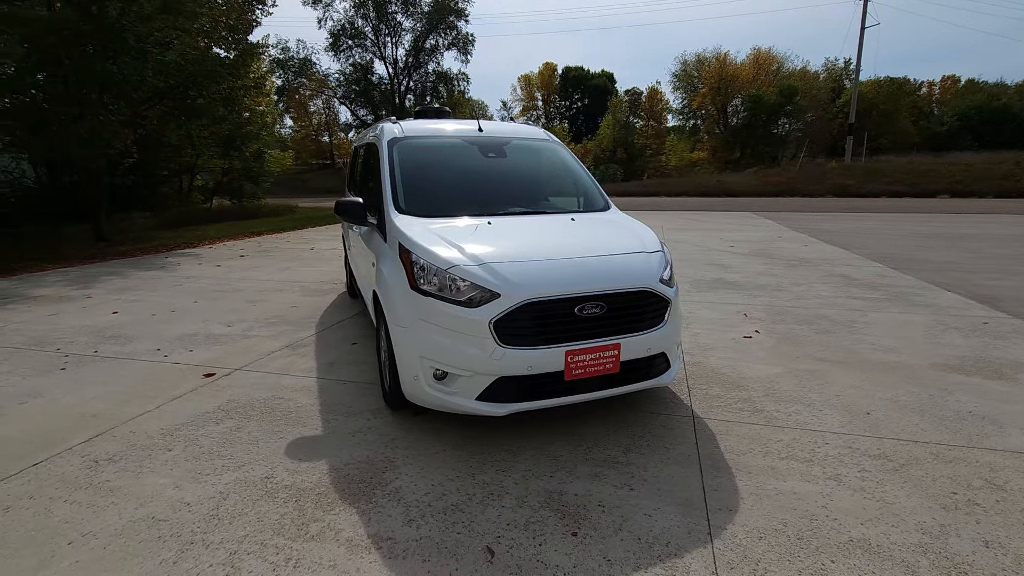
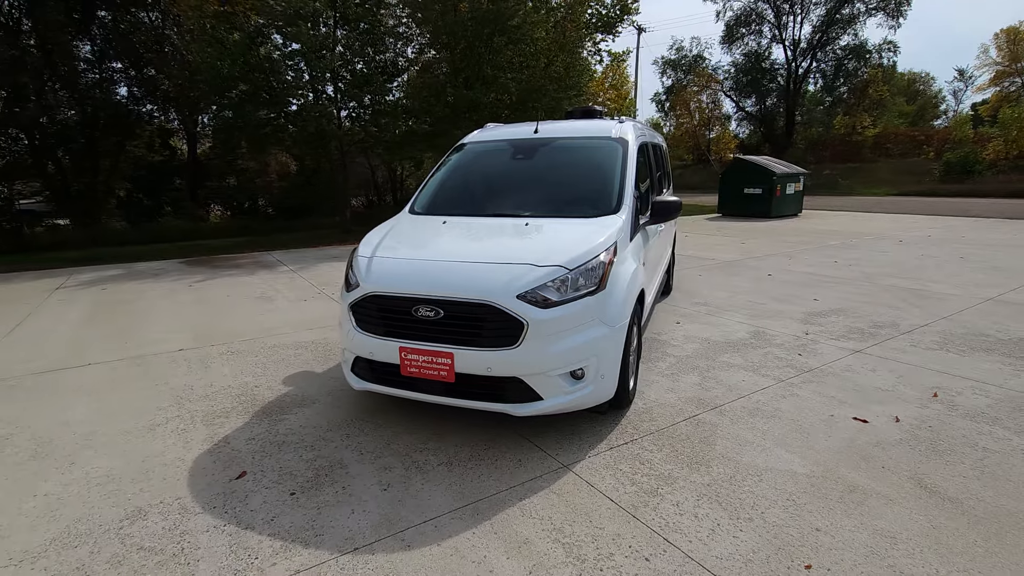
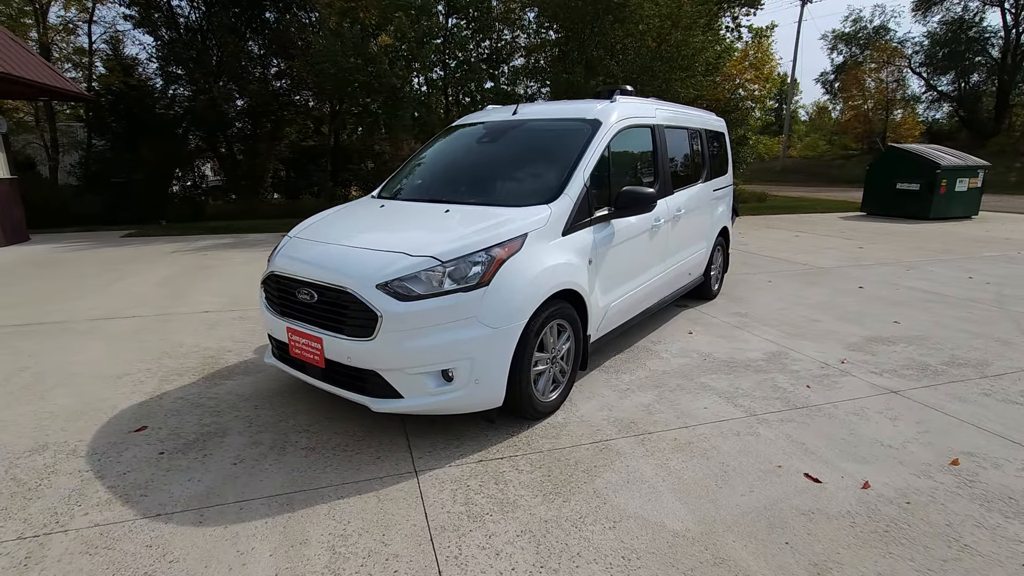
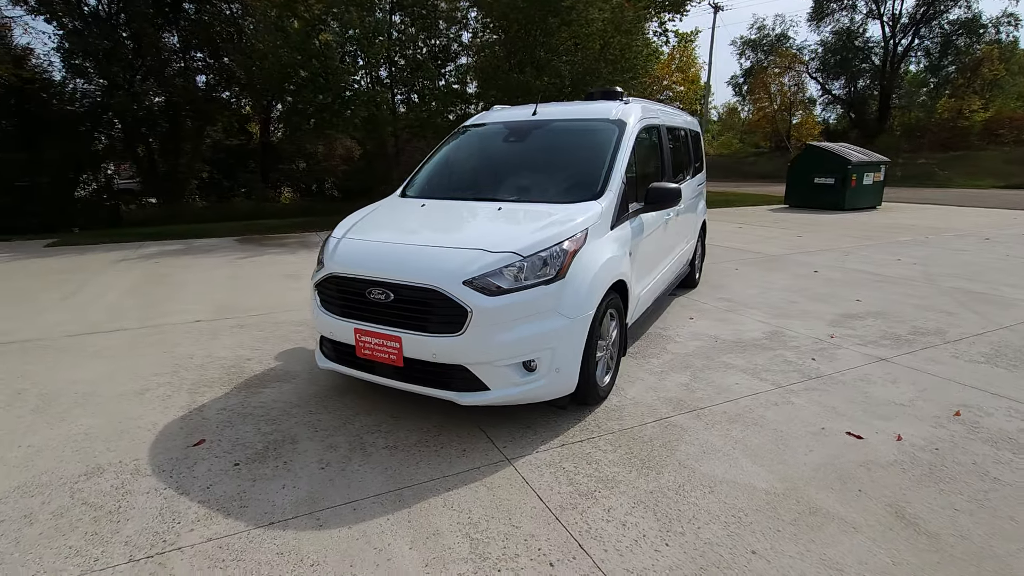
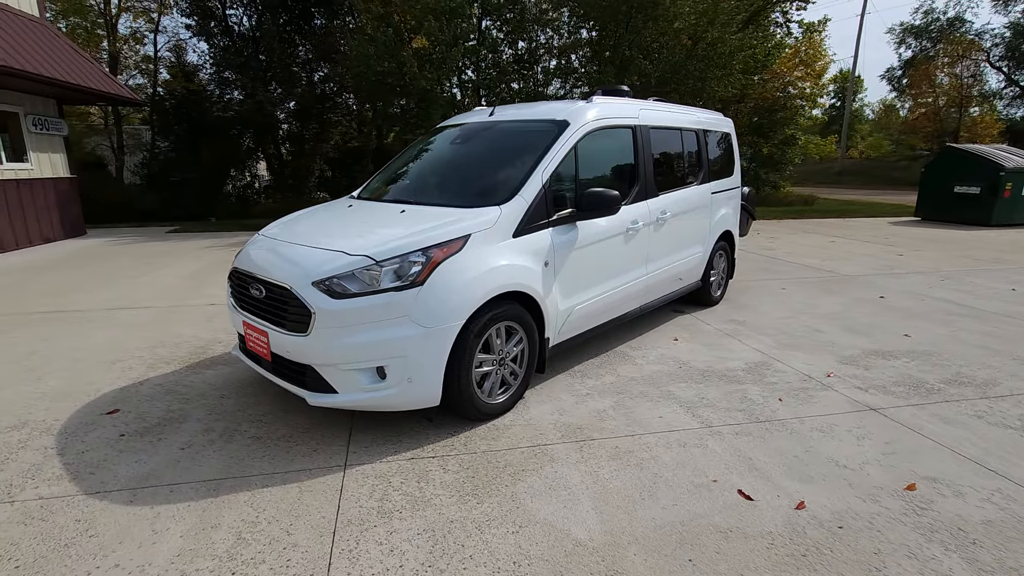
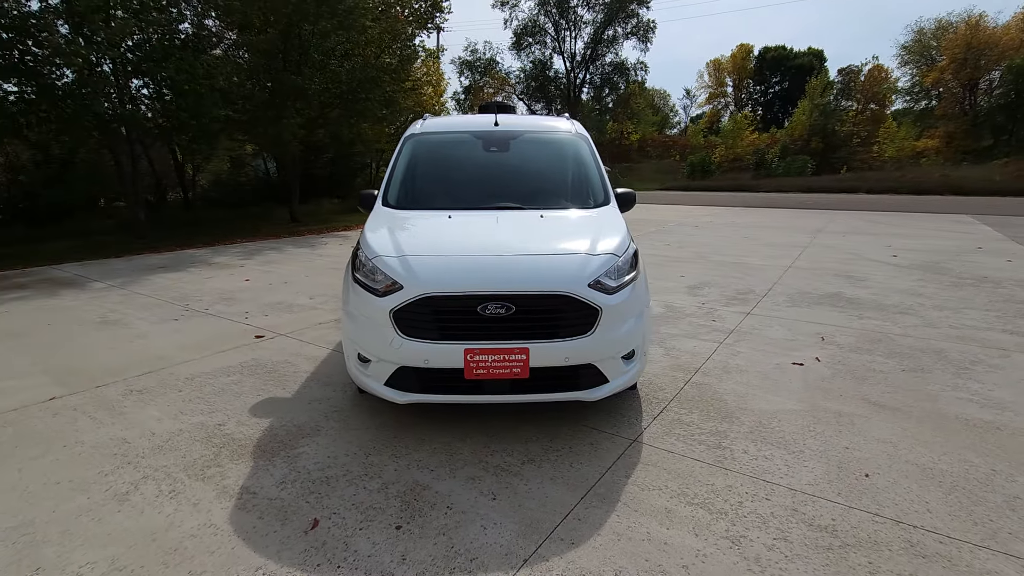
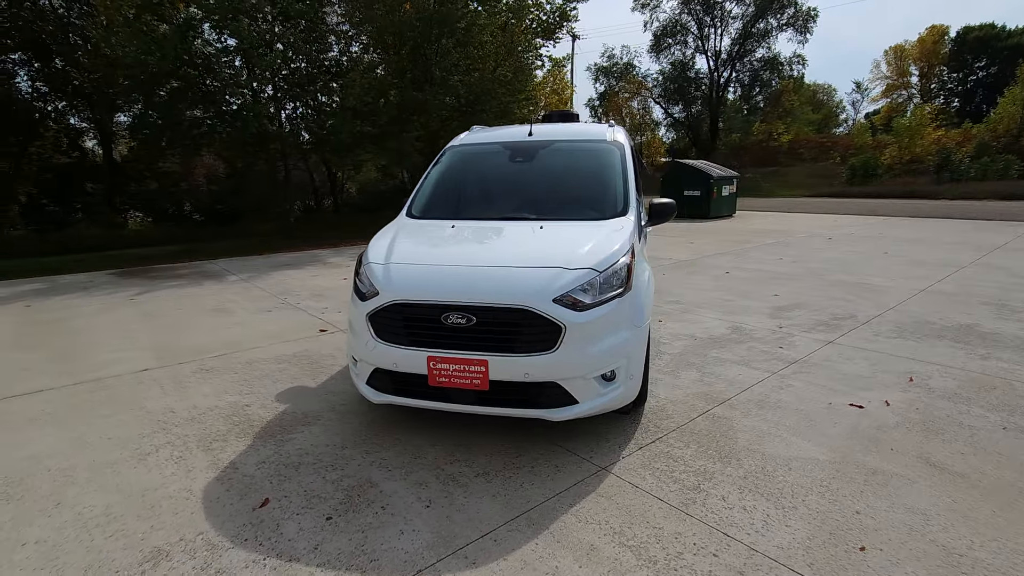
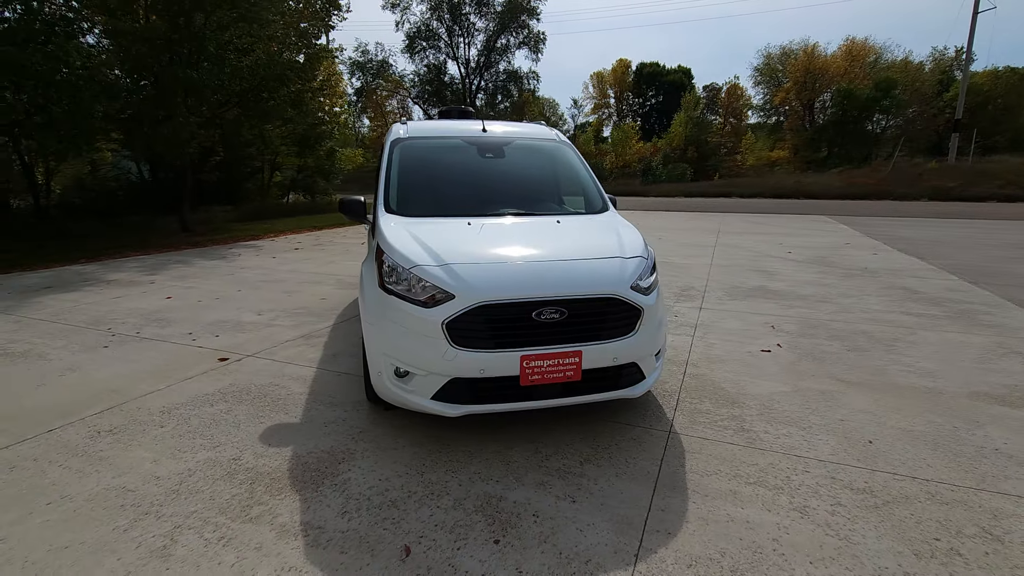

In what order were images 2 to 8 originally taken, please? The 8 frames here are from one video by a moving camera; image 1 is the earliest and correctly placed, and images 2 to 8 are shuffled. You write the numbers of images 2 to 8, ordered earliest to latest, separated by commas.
8, 6, 7, 2, 4, 3, 5
